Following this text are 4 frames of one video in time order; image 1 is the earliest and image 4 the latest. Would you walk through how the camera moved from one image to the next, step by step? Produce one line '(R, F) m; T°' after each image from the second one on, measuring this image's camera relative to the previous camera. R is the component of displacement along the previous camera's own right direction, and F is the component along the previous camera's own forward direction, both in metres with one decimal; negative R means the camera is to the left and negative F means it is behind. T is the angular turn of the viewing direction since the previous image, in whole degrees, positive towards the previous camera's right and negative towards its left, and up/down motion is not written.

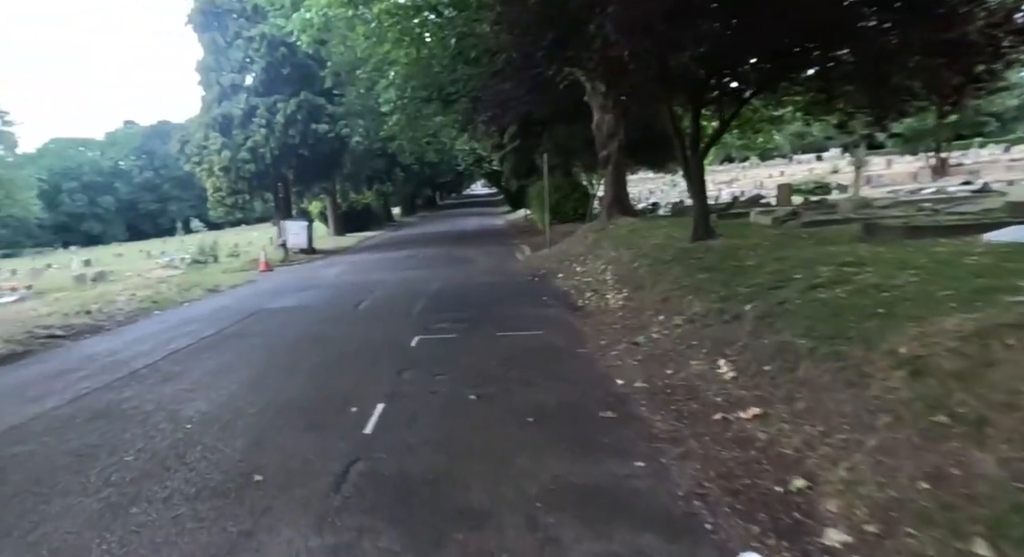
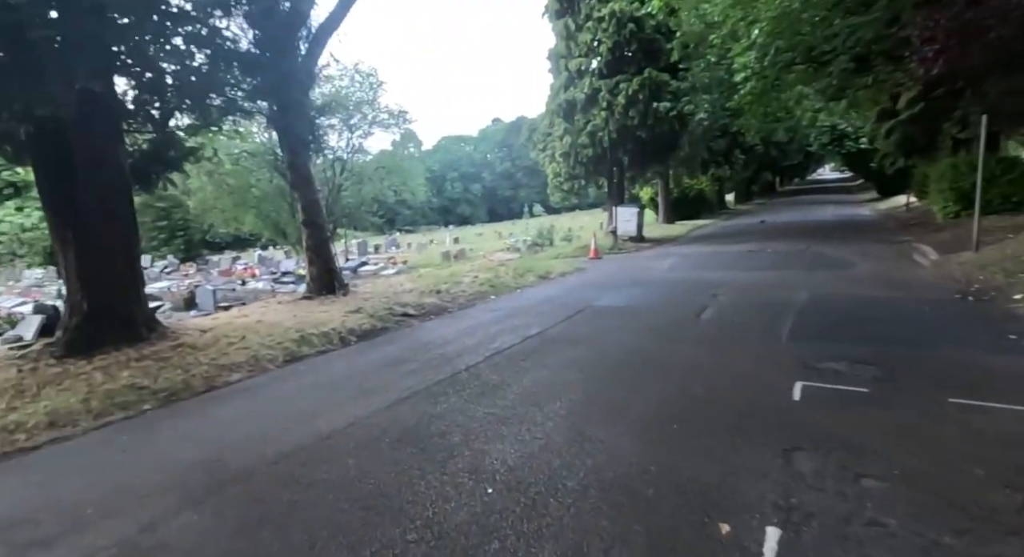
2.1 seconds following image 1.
(-1.1, +2.2) m; -34°
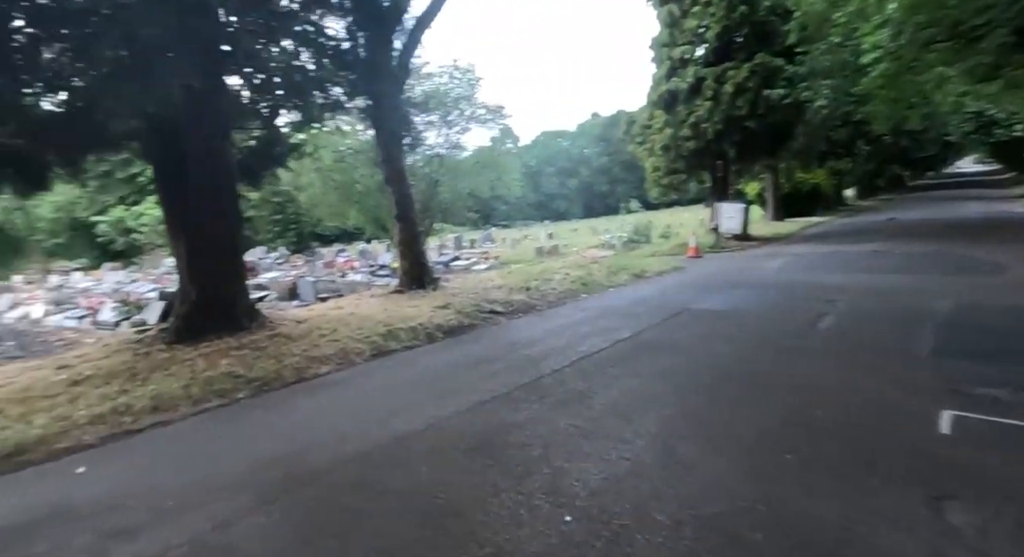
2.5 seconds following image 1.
(0.0, +0.4) m; -10°
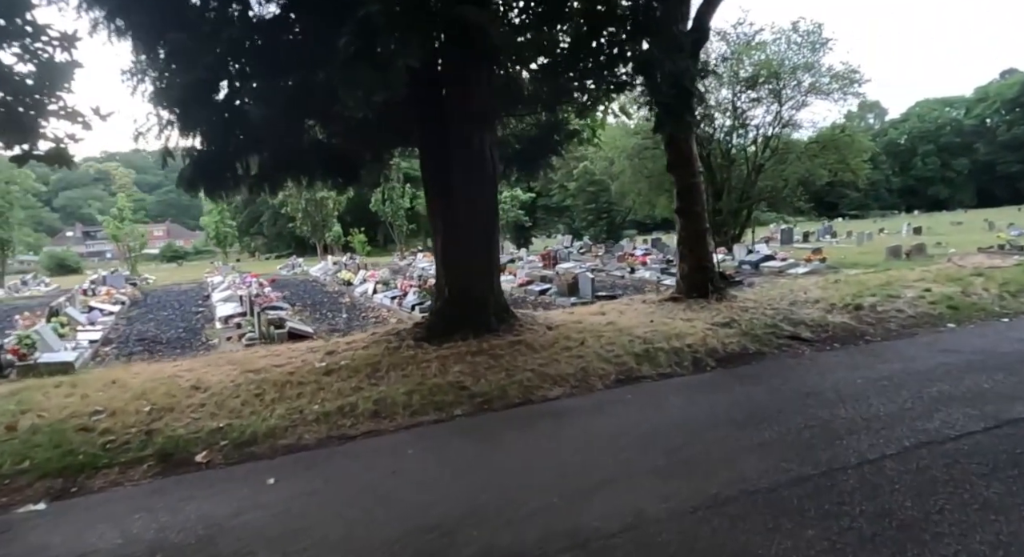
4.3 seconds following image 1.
(+0.2, +1.3) m; -33°
